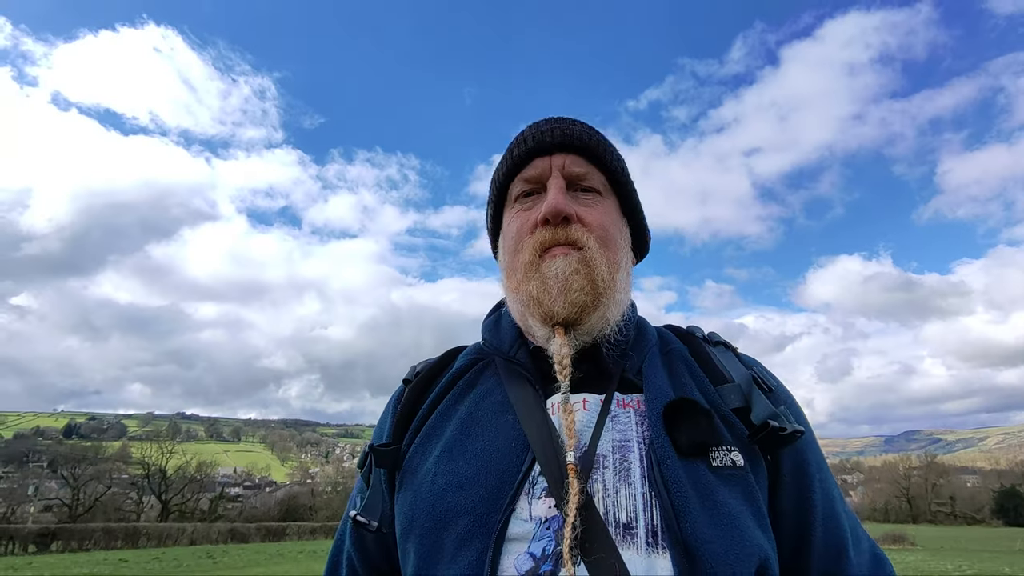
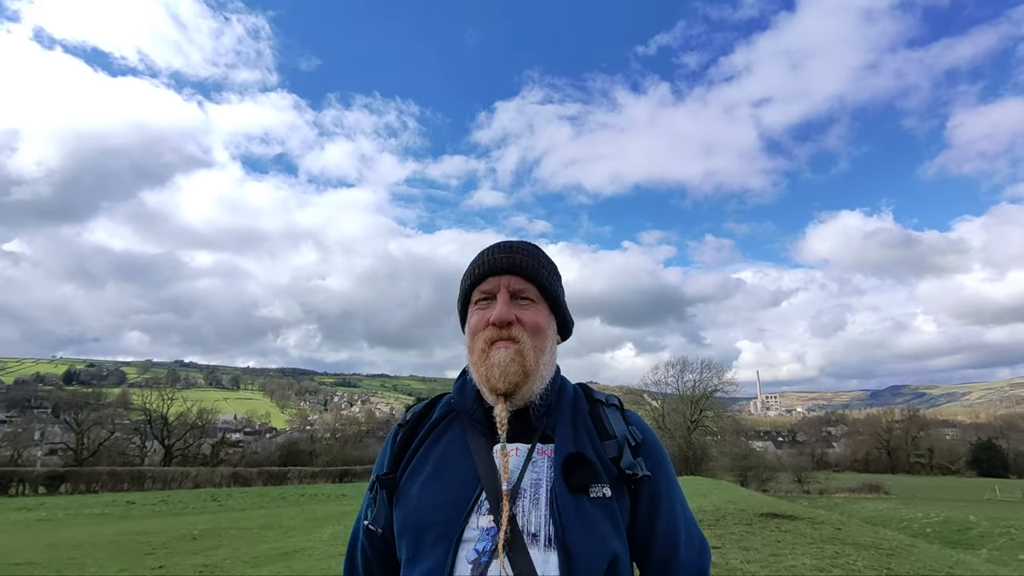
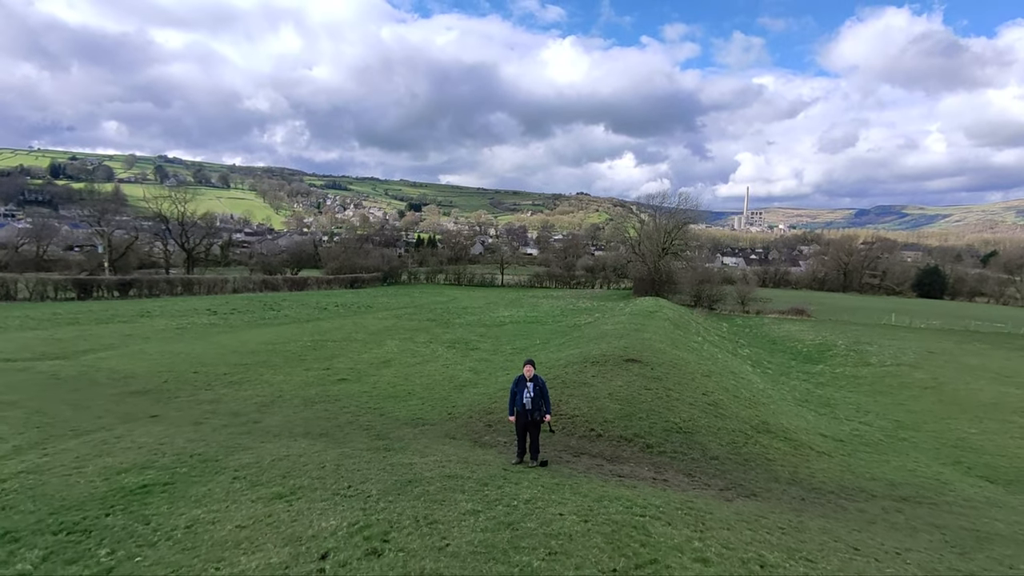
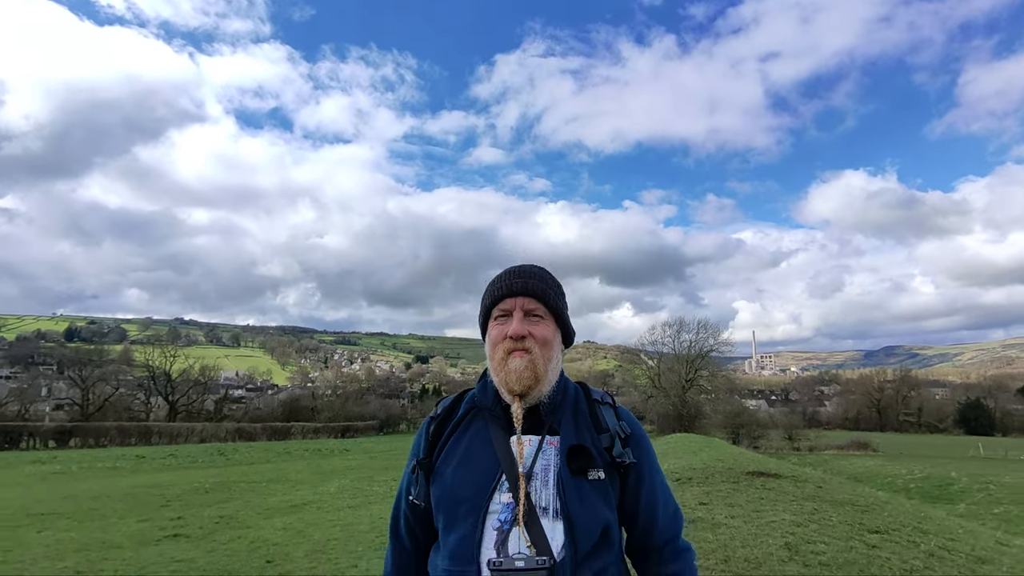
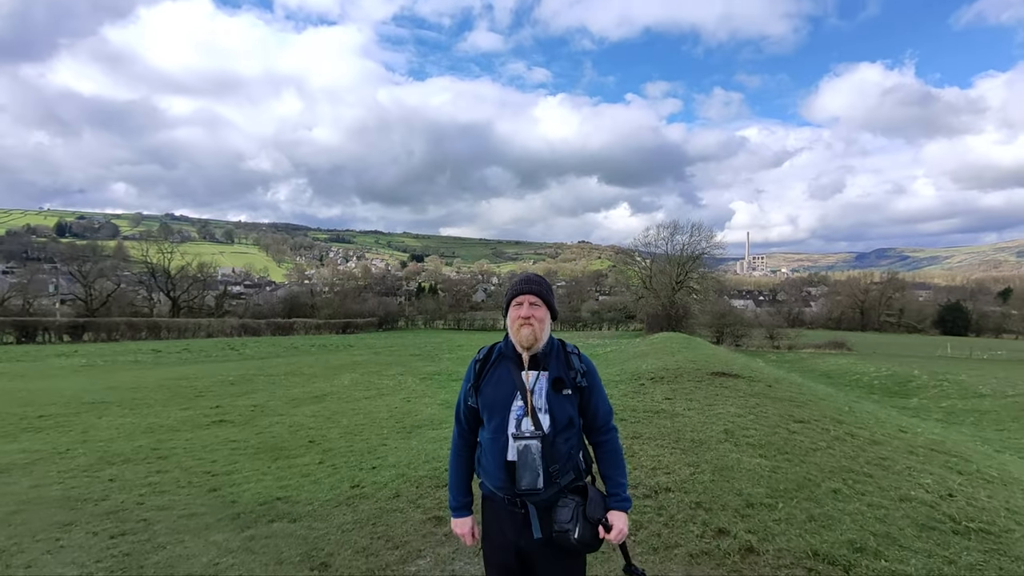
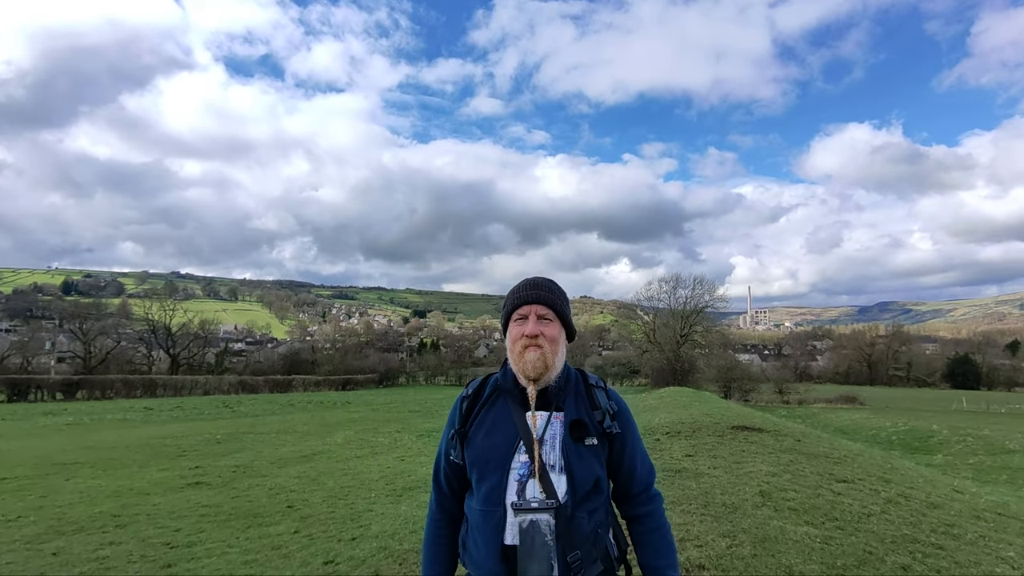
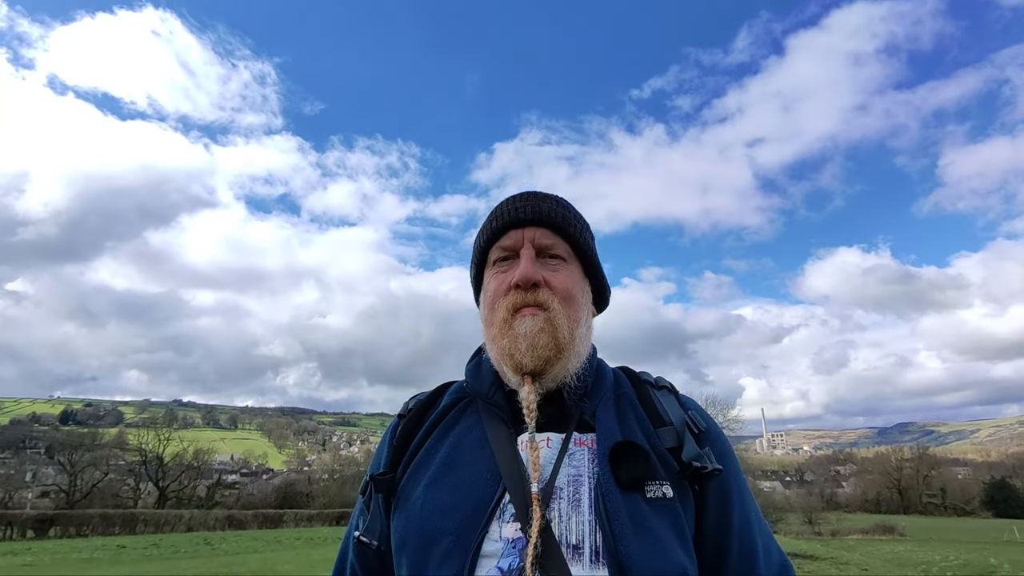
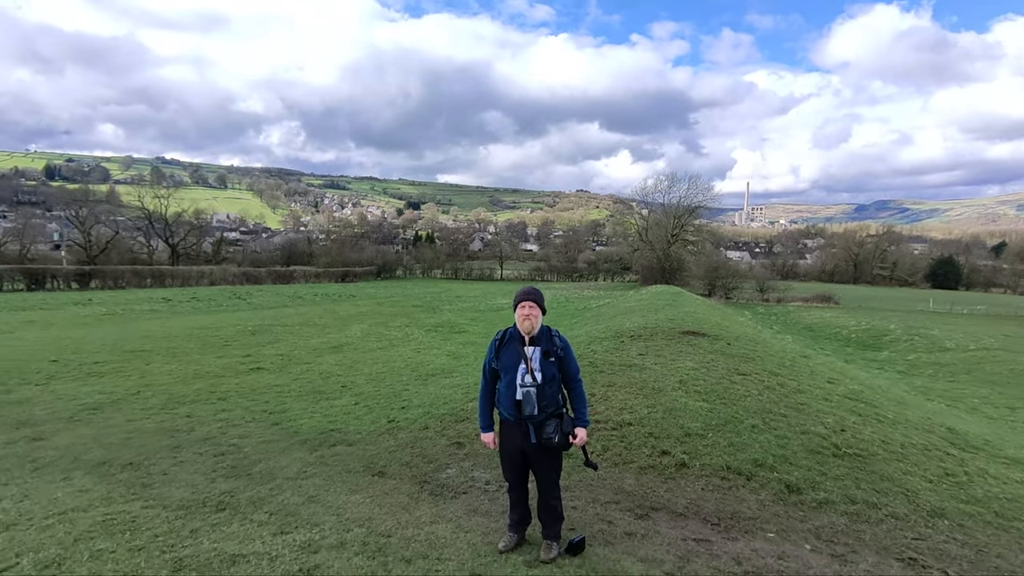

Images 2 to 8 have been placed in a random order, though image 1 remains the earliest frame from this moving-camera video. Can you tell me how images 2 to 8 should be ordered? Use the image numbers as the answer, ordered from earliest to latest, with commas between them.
7, 2, 4, 6, 5, 8, 3
